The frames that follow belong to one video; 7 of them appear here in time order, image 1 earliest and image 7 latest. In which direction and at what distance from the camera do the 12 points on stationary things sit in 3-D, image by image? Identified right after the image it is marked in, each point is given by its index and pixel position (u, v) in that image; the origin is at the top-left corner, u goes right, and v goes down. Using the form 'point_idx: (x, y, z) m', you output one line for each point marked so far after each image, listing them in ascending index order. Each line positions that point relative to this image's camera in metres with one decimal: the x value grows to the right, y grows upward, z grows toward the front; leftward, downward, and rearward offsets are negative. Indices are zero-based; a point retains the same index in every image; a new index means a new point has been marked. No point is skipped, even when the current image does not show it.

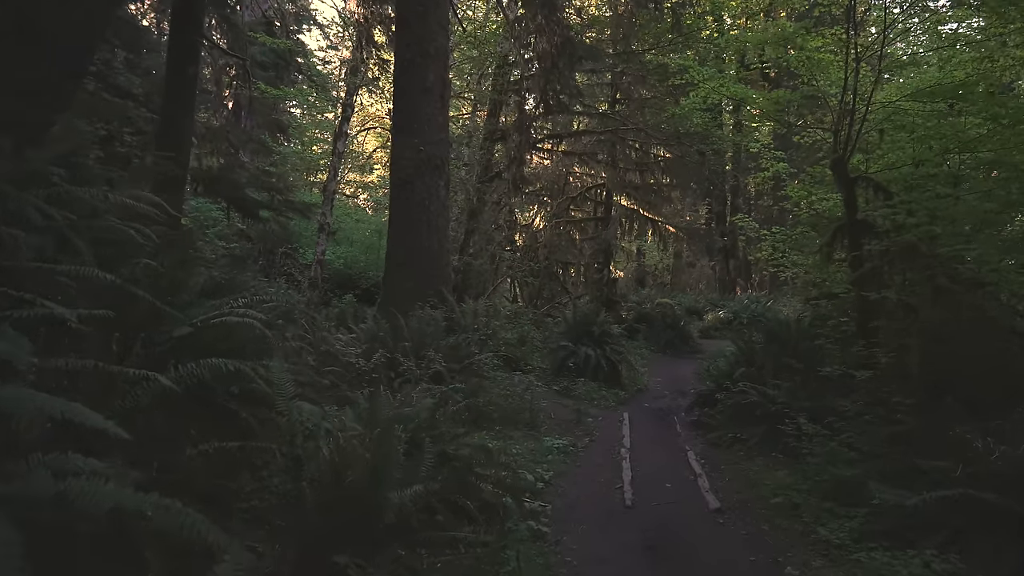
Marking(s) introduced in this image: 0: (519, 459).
0: (0.0, -1.9, +7.6) m
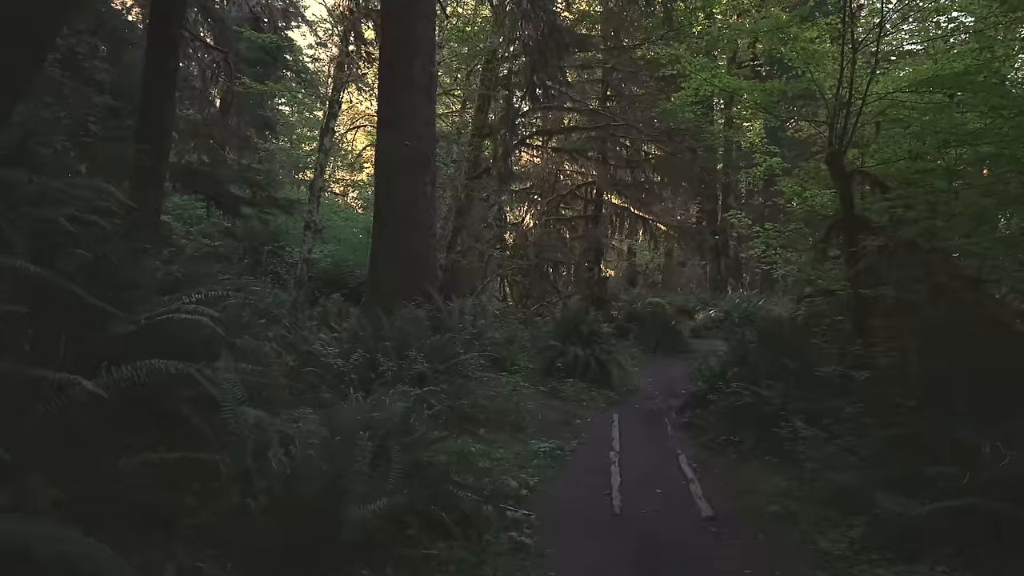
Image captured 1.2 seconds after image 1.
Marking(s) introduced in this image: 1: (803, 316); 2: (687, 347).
0: (-0.1, -1.8, +7.2) m
1: (+3.7, -0.4, +9.1) m
2: (+4.7, -1.6, +19.1) m
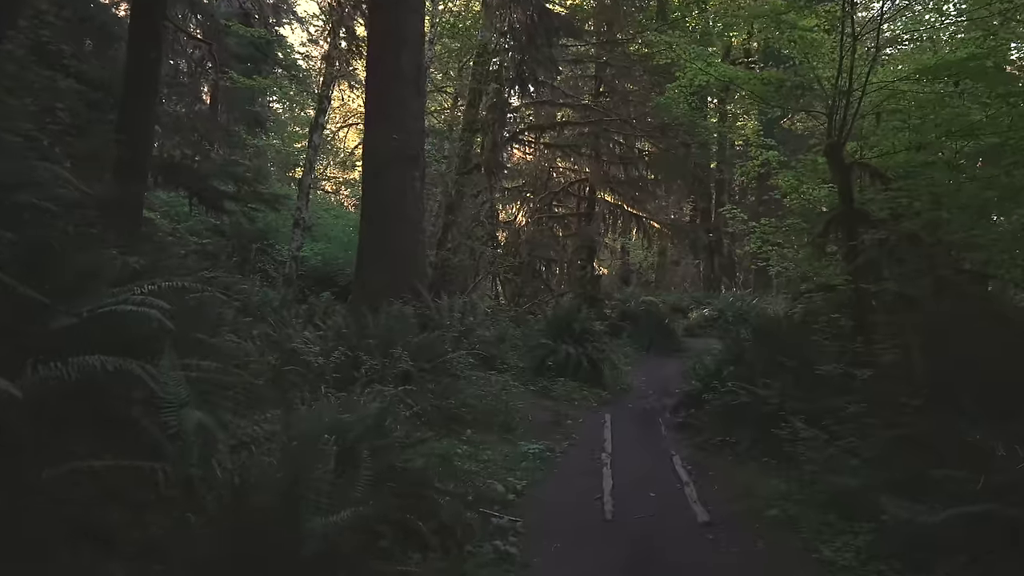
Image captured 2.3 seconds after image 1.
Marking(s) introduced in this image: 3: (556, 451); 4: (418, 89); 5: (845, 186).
0: (-0.2, -1.8, +6.9) m
1: (+3.6, -0.3, +8.9) m
2: (+4.5, -1.5, +18.8) m
3: (+0.5, -1.9, +8.5) m
4: (-1.6, +3.5, +12.5) m
5: (+4.3, +1.3, +9.0) m
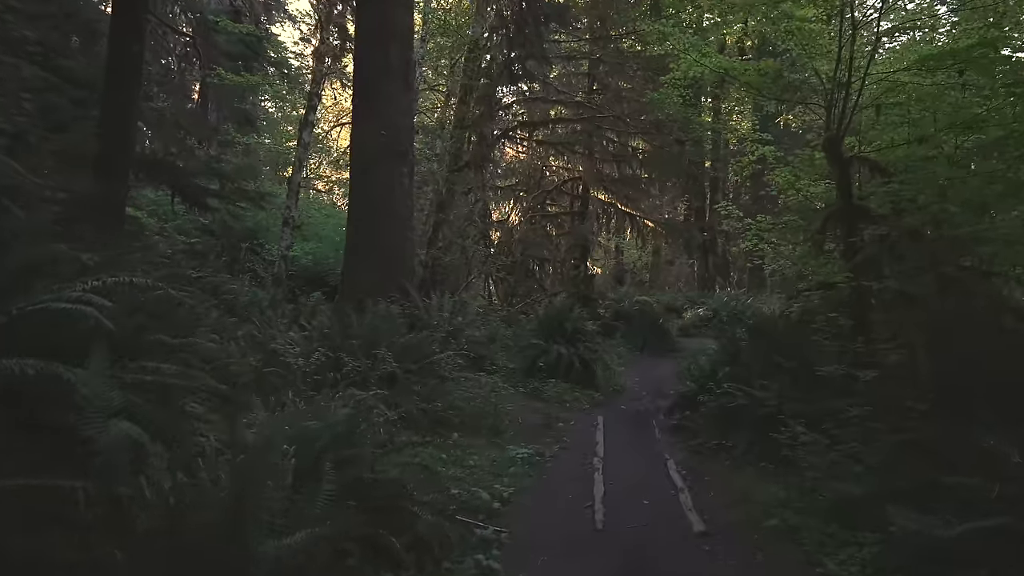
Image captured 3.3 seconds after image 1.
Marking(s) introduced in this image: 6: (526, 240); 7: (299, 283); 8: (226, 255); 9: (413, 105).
0: (-0.4, -1.8, +6.6) m
1: (+3.4, -0.3, +8.6) m
2: (+4.3, -1.5, +18.5) m
3: (+0.4, -1.9, +8.1) m
4: (-1.8, +3.5, +12.2) m
5: (+4.1, +1.3, +8.8) m
6: (+0.4, +1.3, +19.3) m
7: (-5.8, +0.1, +19.4) m
8: (-7.0, +0.8, +17.2) m
9: (-1.7, +3.2, +12.2) m
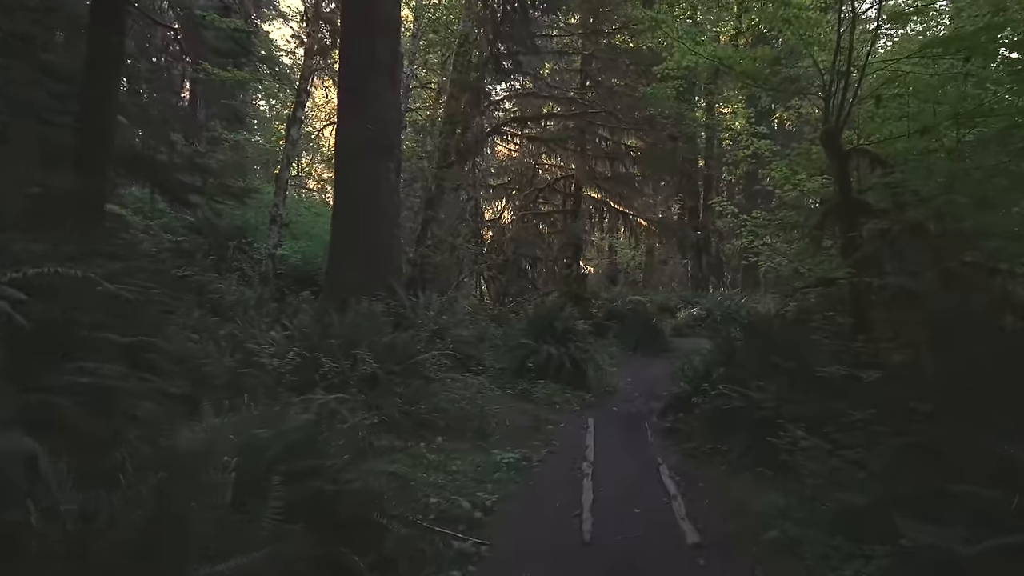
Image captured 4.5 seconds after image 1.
0: (-0.5, -1.7, +6.3) m
1: (+3.3, -0.3, +8.3) m
2: (+4.0, -1.5, +18.2) m
3: (+0.2, -1.9, +7.8) m
4: (-2.0, +3.6, +11.8) m
5: (+4.0, +1.4, +8.5) m
6: (+0.1, +1.3, +18.9) m
7: (-6.1, +0.2, +19.0) m
8: (-7.2, +0.8, +16.8) m
9: (-1.9, +3.2, +11.9) m
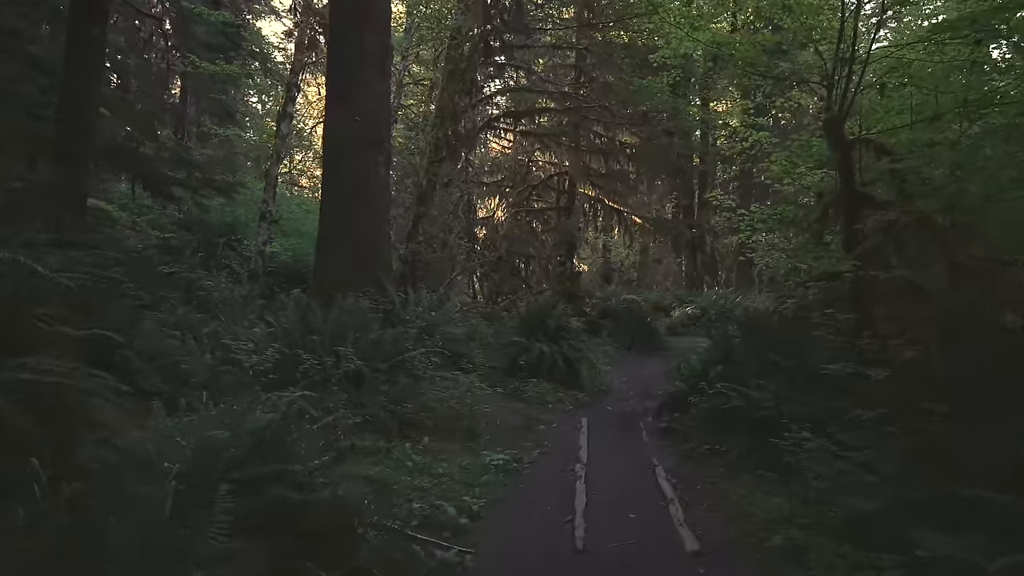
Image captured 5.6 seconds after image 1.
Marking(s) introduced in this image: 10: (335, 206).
0: (-0.6, -1.7, +5.9) m
1: (+3.2, -0.2, +8.0) m
2: (+3.8, -1.4, +17.9) m
3: (+0.1, -1.8, +7.5) m
4: (-2.1, +3.6, +11.5) m
5: (+3.9, +1.4, +8.2) m
6: (-0.1, +1.4, +18.6) m
7: (-6.3, +0.2, +18.7) m
8: (-7.4, +0.9, +16.4) m
9: (-2.0, +3.3, +11.5) m
10: (-2.8, +1.3, +11.0) m
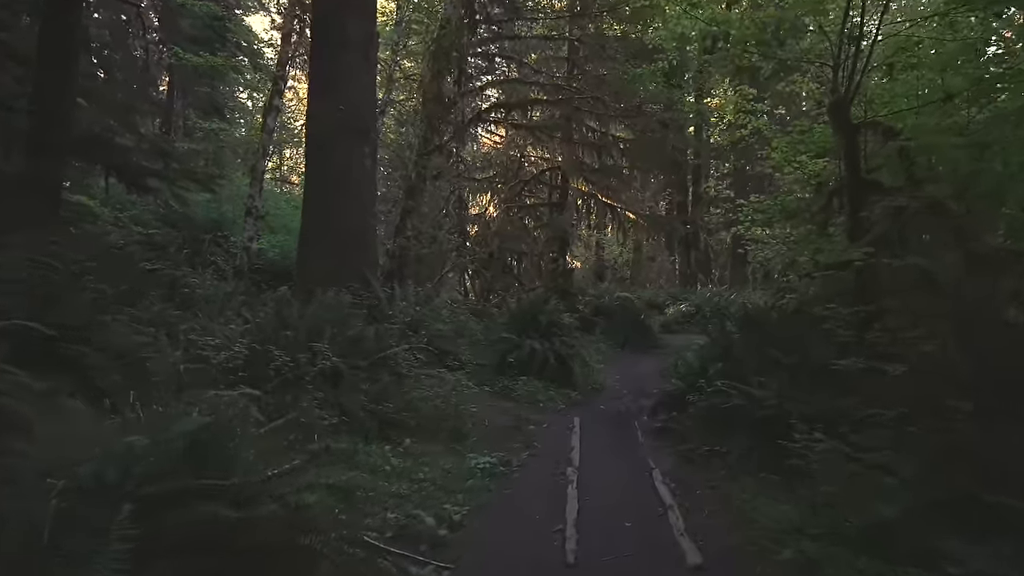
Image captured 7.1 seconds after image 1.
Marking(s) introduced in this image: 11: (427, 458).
0: (-0.7, -1.6, +5.5) m
1: (+3.1, -0.1, +7.5) m
2: (+3.6, -1.3, +17.5) m
3: (0.0, -1.8, +7.0) m
4: (-2.3, +3.7, +11.0) m
5: (+3.7, +1.5, +7.8) m
6: (-0.3, +1.5, +18.2) m
7: (-6.5, +0.3, +18.1) m
8: (-7.6, +1.0, +15.9) m
9: (-2.2, +3.3, +11.1) m
10: (-2.9, +1.3, +10.5) m
11: (-0.8, -1.6, +6.6) m
